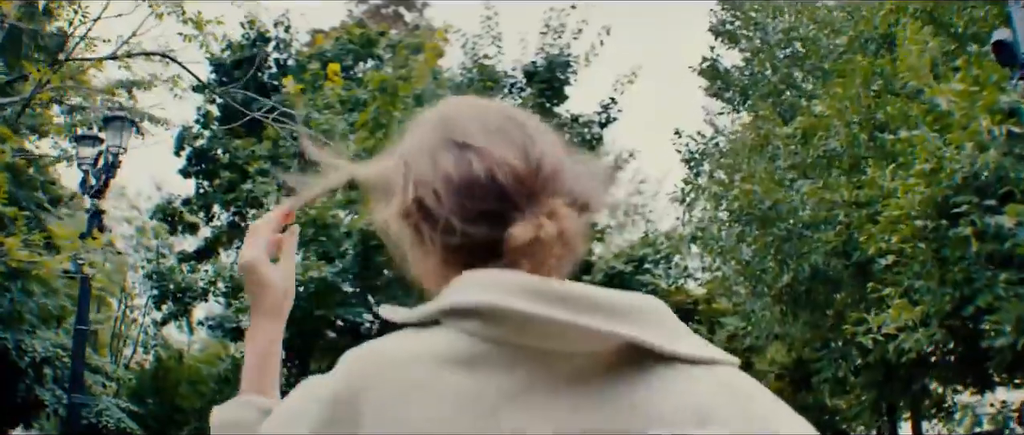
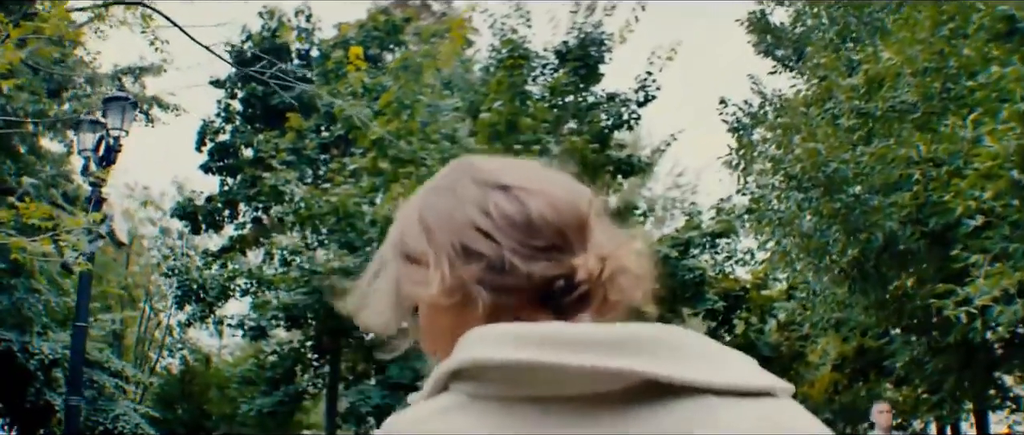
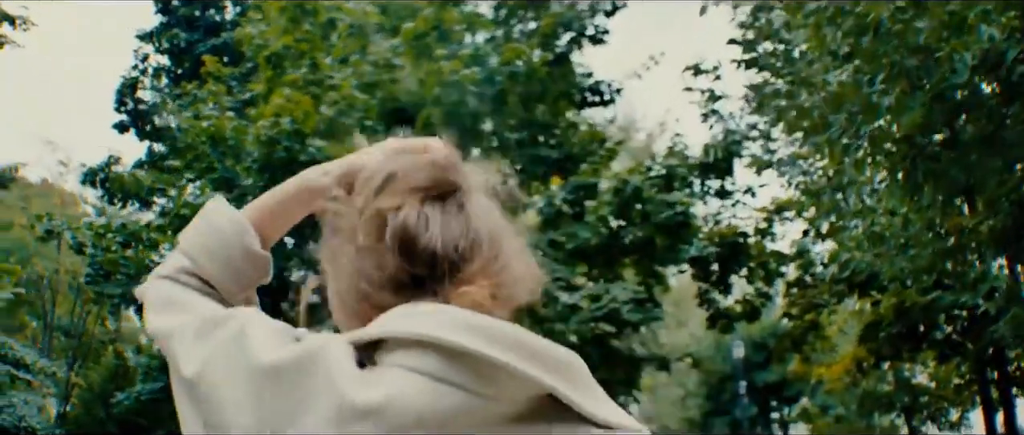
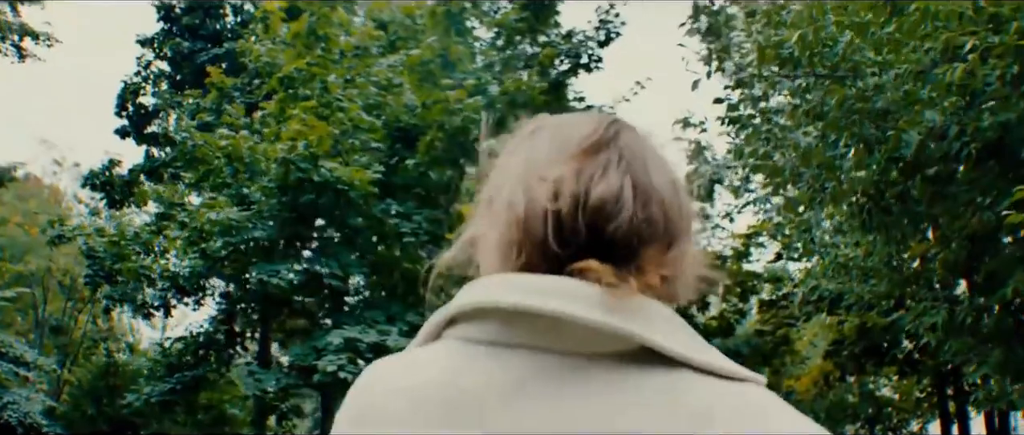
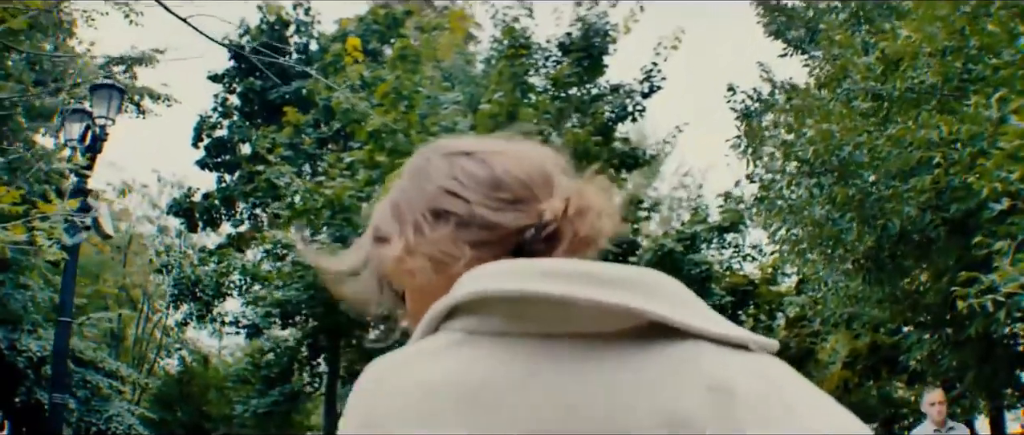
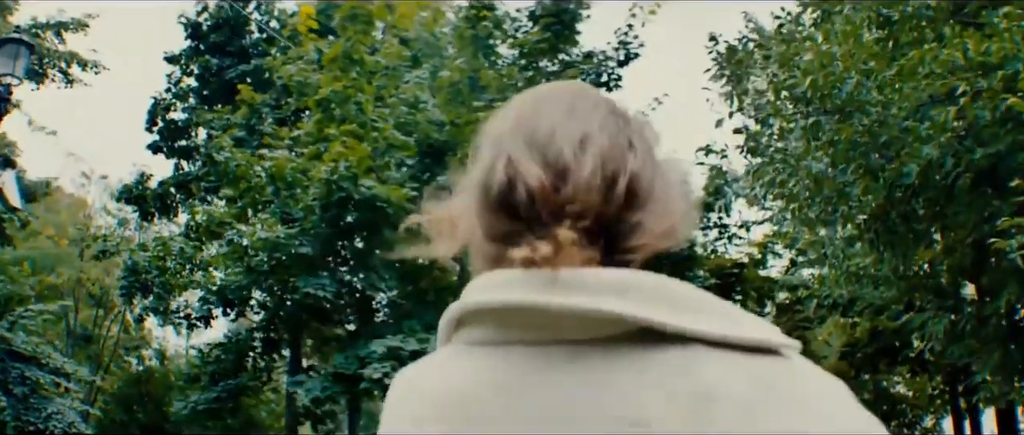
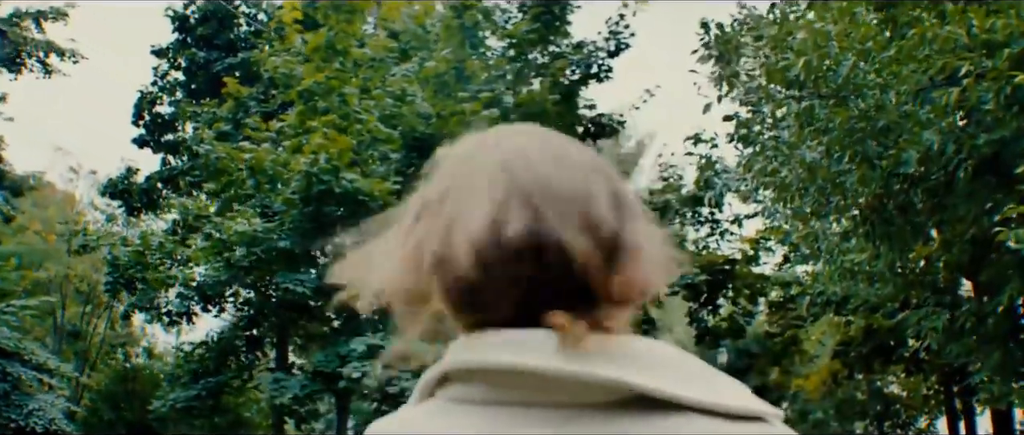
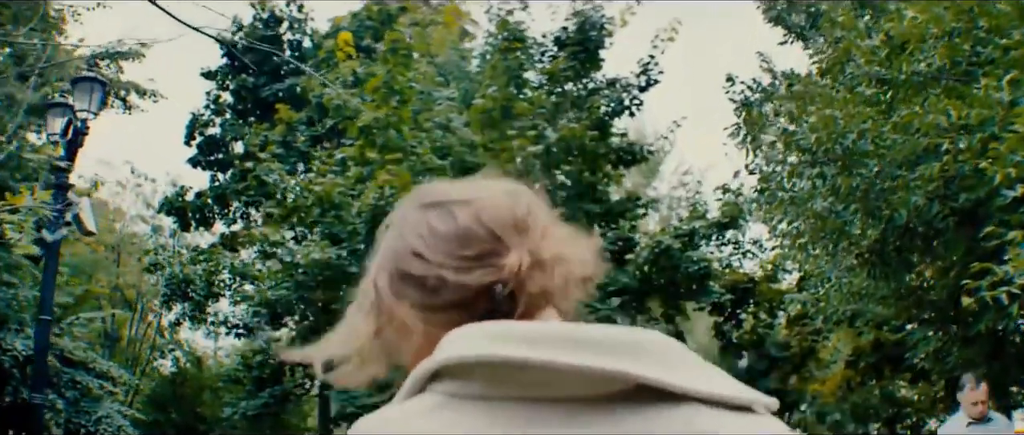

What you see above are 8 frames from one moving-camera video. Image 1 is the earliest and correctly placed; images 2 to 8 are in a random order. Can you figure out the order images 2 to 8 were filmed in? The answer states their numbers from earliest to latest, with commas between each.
2, 5, 8, 6, 7, 4, 3
